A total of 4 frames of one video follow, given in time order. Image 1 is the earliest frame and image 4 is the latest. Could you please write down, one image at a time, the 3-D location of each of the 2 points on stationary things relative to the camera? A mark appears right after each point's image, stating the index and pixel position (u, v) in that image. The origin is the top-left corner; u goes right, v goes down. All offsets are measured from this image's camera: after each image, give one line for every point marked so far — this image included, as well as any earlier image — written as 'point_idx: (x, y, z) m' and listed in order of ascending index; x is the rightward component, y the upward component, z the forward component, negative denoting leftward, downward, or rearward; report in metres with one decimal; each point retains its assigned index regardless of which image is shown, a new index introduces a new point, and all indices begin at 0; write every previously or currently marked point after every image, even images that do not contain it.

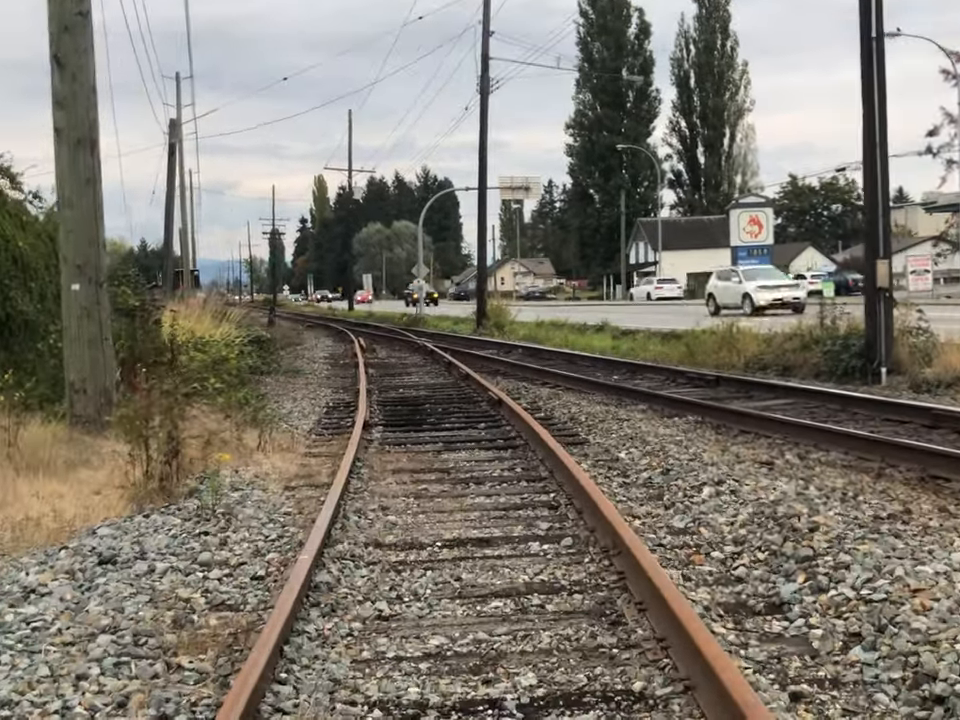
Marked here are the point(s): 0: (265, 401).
0: (-2.3, -0.5, +11.8) m
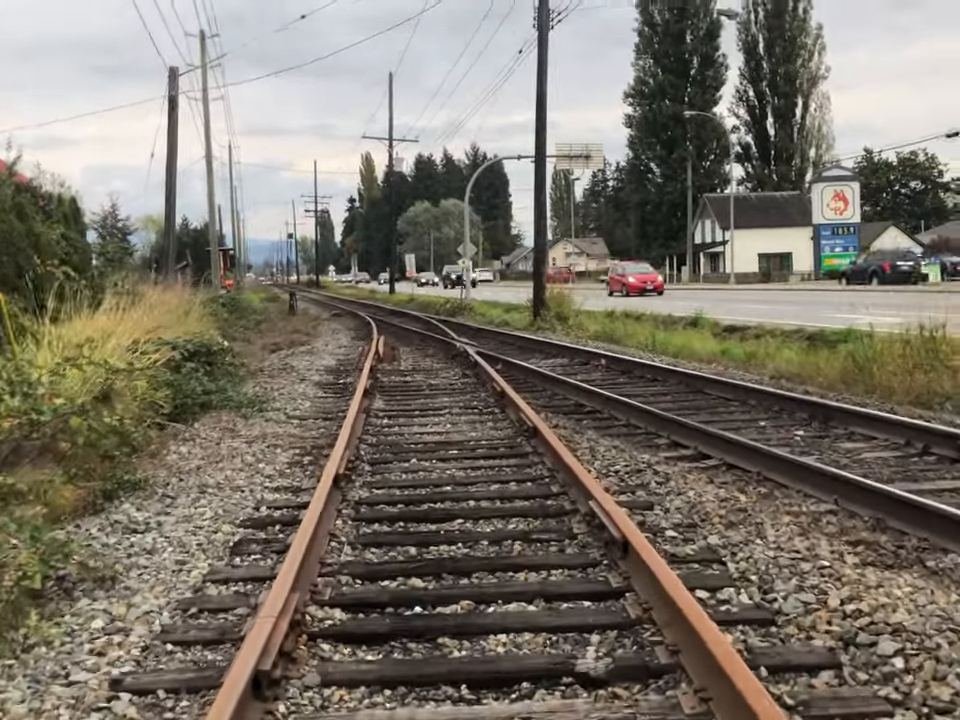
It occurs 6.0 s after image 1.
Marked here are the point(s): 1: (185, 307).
0: (-1.9, -0.8, +5.7) m
1: (-4.9, +0.9, +18.3) m
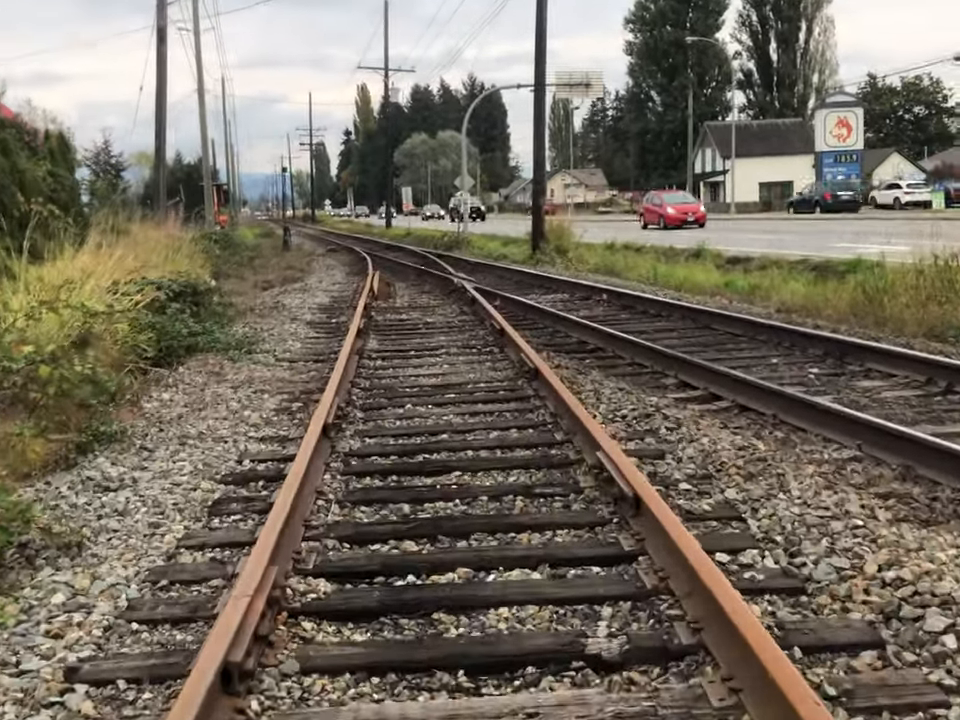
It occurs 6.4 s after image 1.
0: (-1.9, -0.5, +5.3) m
1: (-4.9, +1.8, +17.8) m
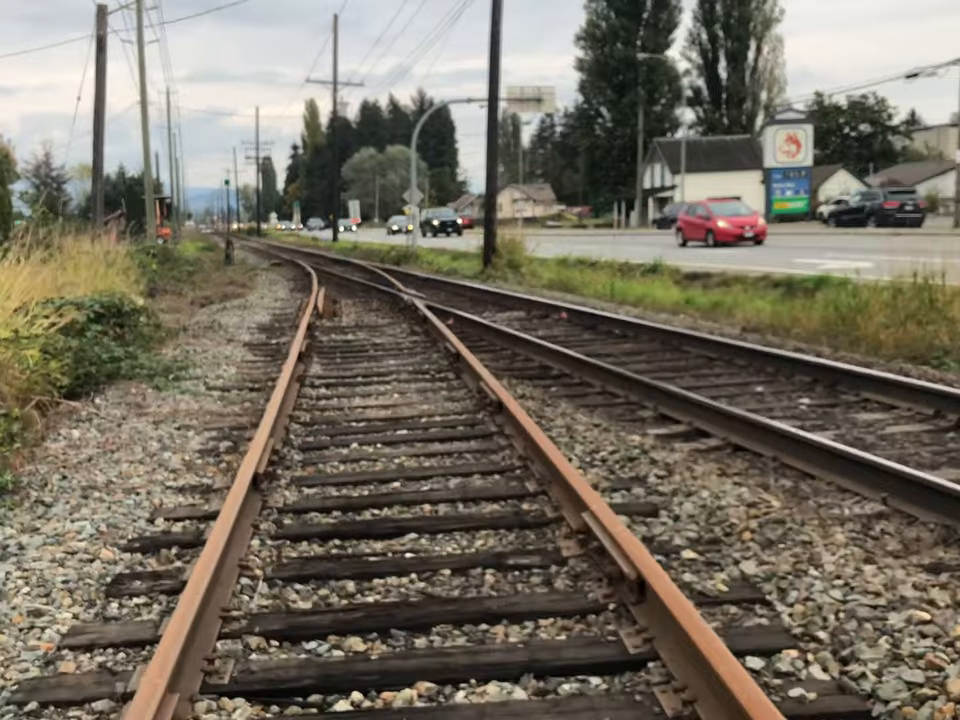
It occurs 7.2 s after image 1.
0: (-2.0, -0.7, +4.4) m
1: (-5.6, +1.5, +16.7) m
